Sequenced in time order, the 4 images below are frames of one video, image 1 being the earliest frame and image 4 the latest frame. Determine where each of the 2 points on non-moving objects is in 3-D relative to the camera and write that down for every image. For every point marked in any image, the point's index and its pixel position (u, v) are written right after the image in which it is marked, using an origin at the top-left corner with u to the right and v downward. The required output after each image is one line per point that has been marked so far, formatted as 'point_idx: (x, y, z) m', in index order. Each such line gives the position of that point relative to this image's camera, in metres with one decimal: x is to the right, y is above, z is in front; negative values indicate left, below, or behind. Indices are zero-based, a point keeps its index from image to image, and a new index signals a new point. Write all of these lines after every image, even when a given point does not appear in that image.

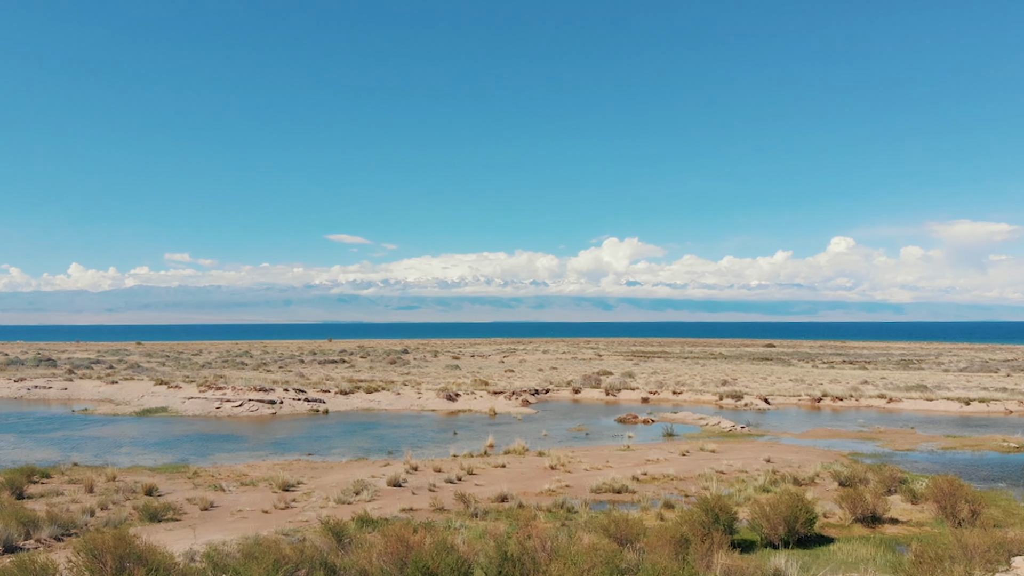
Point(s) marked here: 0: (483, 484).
0: (-0.8, -5.7, +16.8) m
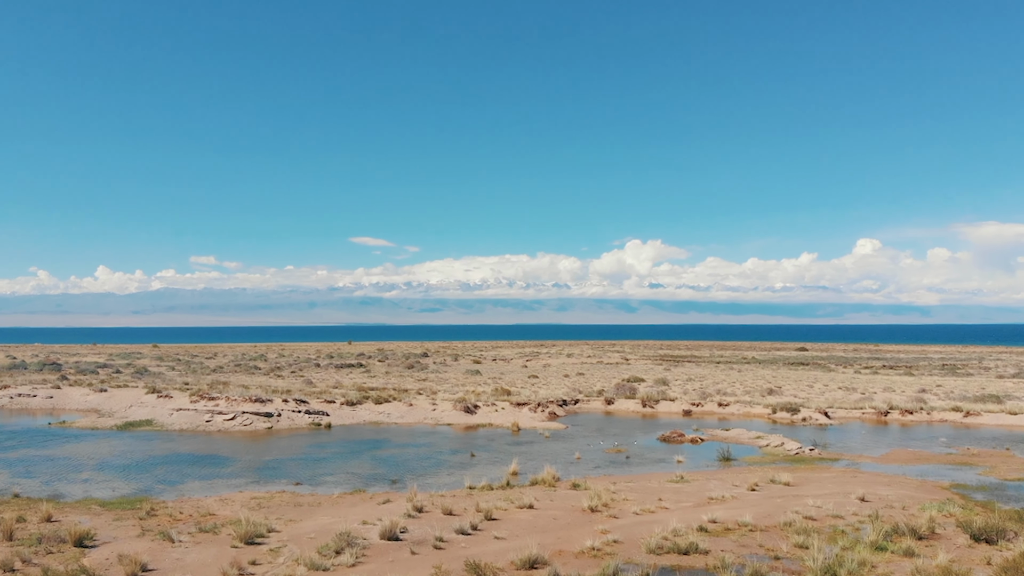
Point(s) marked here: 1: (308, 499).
0: (-0.1, -5.5, +12.8) m
1: (-6.0, -6.1, +16.9) m
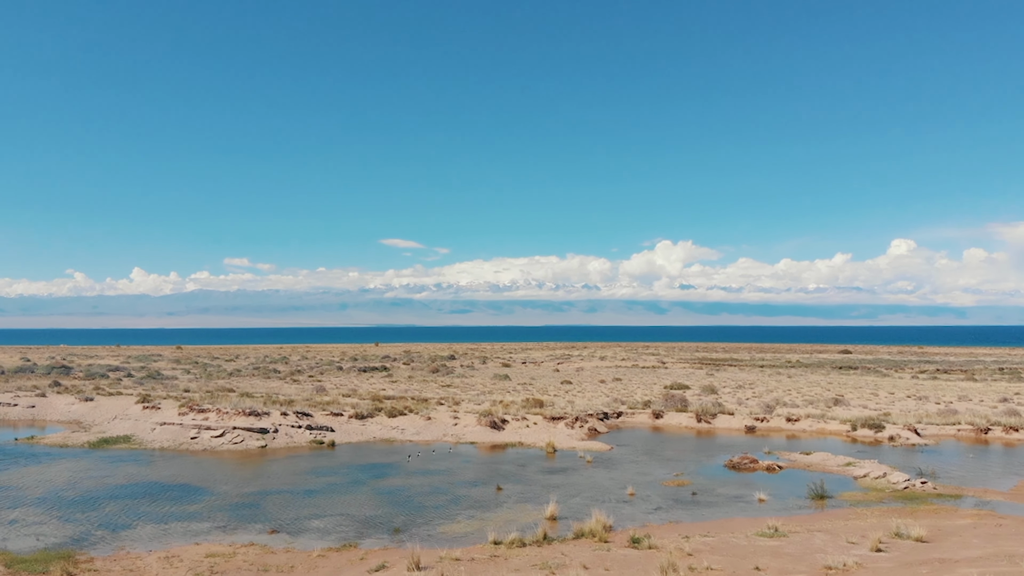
0: (+0.5, -5.3, +8.3) m
1: (-5.1, -5.9, +12.7) m
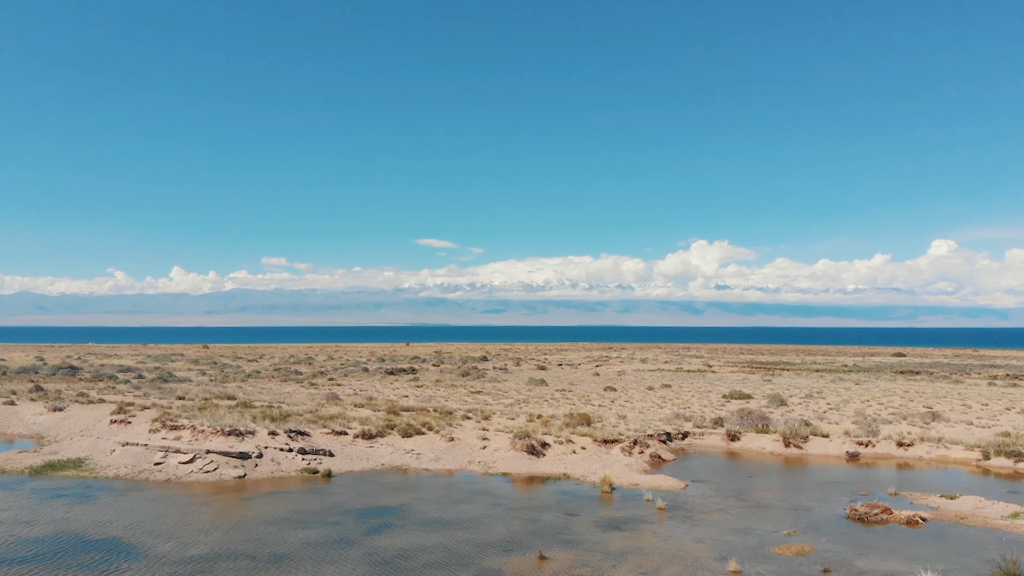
0: (+1.0, -4.9, +2.9) m
1: (-4.4, -5.6, +7.6) m
